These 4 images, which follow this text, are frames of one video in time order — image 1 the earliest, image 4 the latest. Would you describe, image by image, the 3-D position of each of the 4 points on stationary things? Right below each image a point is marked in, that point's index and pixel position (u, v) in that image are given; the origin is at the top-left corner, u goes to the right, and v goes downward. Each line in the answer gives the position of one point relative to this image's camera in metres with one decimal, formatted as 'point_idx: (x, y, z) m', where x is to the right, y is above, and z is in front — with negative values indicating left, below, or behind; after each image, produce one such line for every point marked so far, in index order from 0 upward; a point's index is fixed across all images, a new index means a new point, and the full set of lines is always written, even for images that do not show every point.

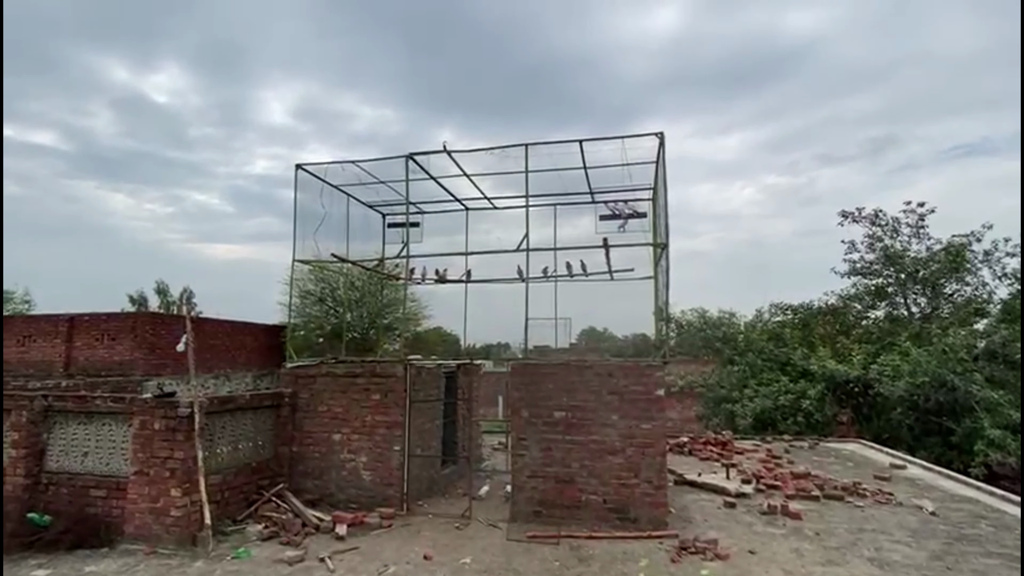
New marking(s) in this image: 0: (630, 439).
0: (+1.5, -1.9, +6.6) m
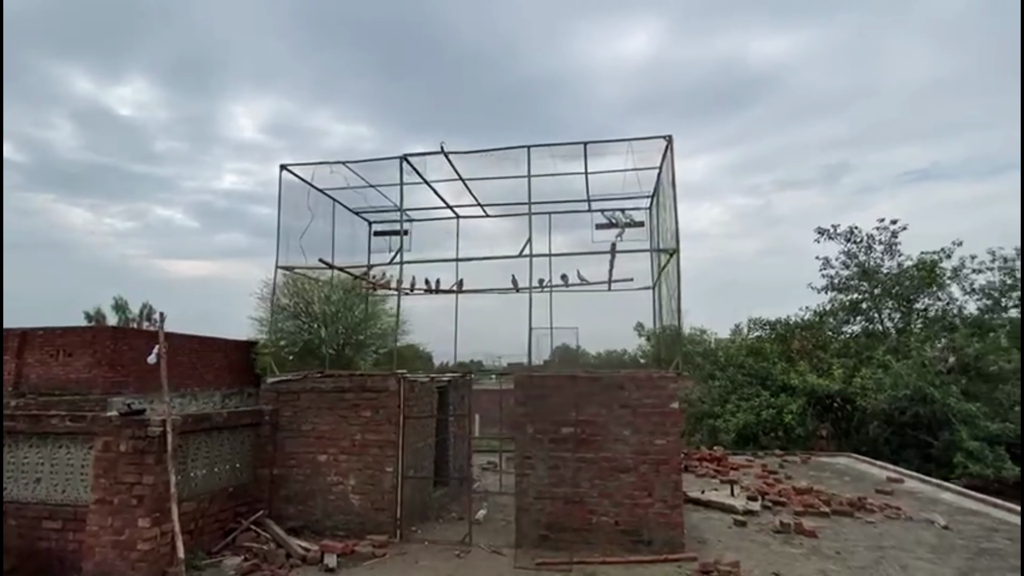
0: (+1.5, -2.0, +6.2) m
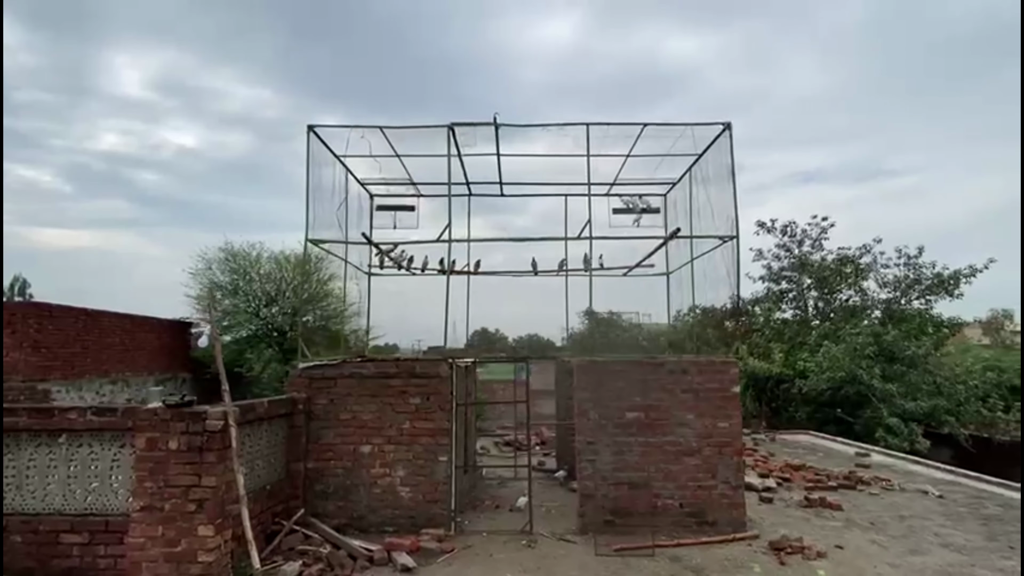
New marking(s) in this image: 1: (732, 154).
0: (+2.3, -1.8, +6.3) m
1: (+3.1, +1.8, +7.4) m
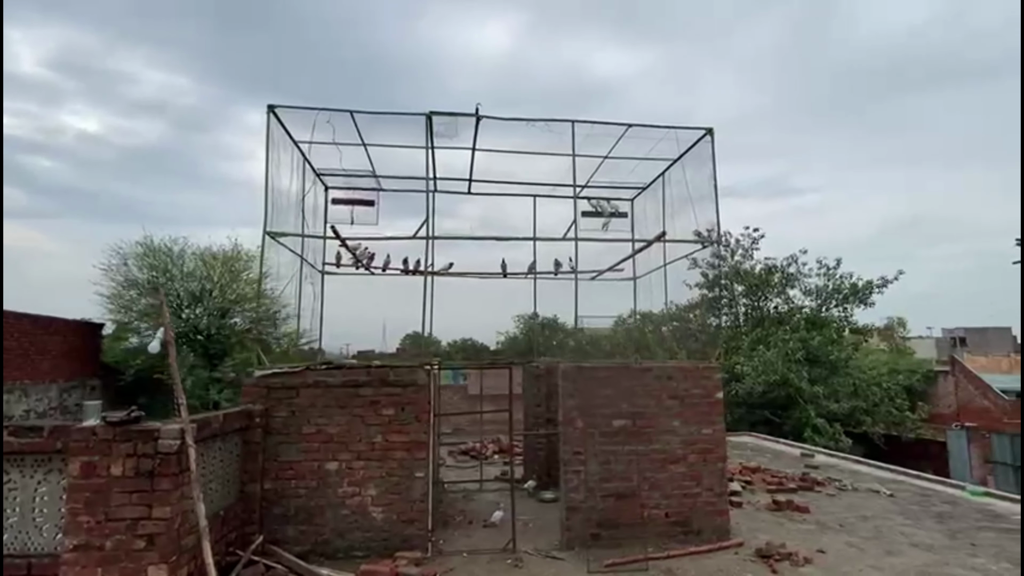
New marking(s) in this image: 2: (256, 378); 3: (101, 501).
0: (+2.1, -1.8, +6.2) m
1: (+2.8, +1.8, +7.4) m
2: (-2.8, -1.0, +5.8) m
3: (-2.9, -1.5, +3.8) m
